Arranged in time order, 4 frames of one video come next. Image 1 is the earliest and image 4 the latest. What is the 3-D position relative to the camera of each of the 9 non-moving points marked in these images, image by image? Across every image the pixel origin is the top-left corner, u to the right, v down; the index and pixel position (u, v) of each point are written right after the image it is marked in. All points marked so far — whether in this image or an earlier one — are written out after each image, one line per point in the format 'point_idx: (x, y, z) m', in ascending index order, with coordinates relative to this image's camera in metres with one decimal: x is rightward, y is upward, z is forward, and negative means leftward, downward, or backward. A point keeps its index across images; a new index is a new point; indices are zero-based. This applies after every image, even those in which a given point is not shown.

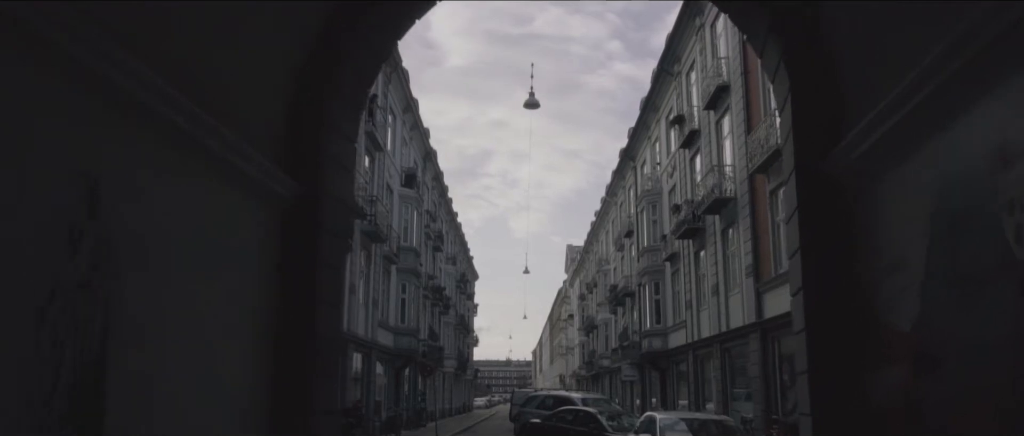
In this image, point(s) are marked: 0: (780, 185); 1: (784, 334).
0: (+6.3, +0.8, +19.2) m
1: (+6.4, -2.7, +19.1) m
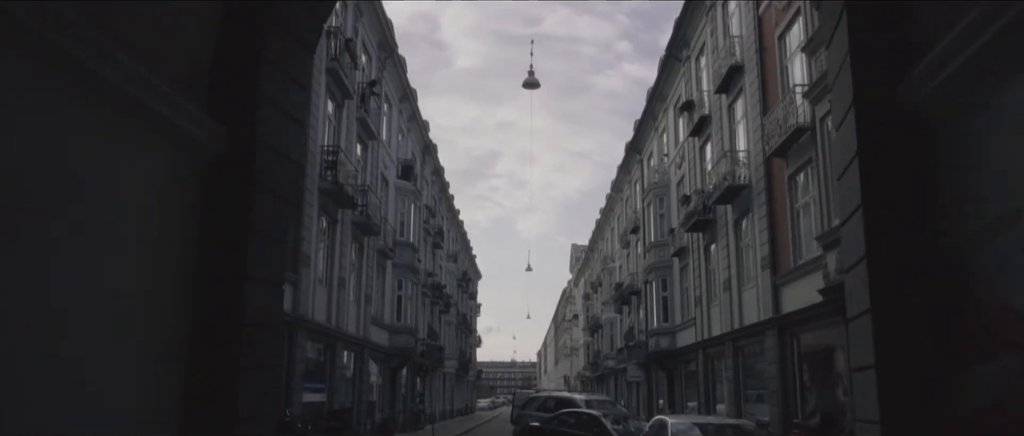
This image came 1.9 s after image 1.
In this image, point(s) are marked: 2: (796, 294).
0: (+6.3, +1.1, +17.7) m
1: (+6.3, -2.4, +17.6) m
2: (+6.3, -1.7, +17.9) m
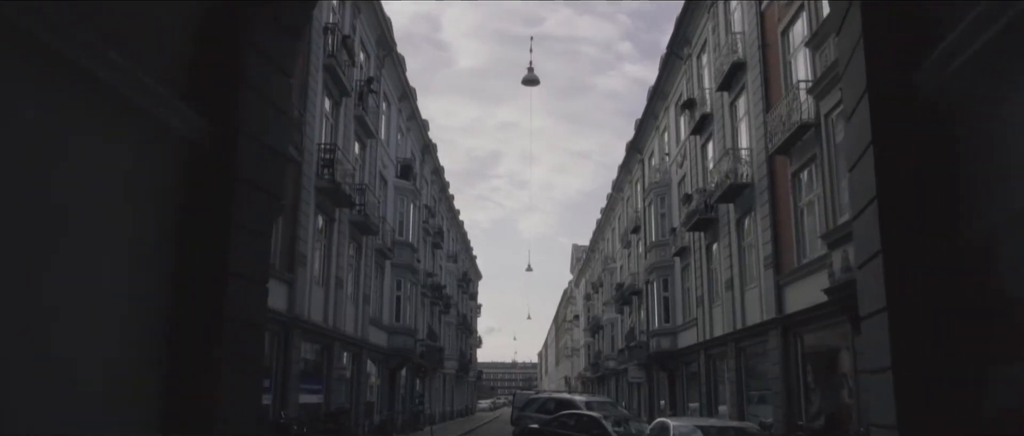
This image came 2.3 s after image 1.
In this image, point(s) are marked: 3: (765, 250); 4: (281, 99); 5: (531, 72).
0: (+6.3, +1.1, +17.4) m
1: (+6.3, -2.4, +17.3) m
2: (+6.2, -1.6, +17.6) m
3: (+6.2, -0.8, +19.9) m
4: (-2.0, +1.0, +6.8) m
5: (+0.4, +3.6, +19.9) m
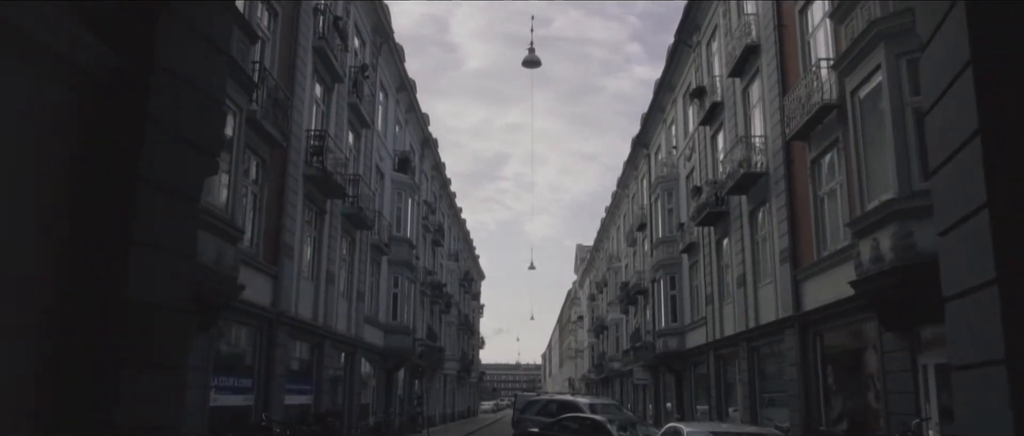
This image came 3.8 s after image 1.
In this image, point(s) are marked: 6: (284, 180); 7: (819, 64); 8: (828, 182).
0: (+6.2, +1.3, +16.2) m
1: (+6.3, -2.2, +16.1) m
2: (+6.2, -1.4, +16.4) m
3: (+6.2, -0.6, +18.7) m
4: (-2.1, +1.3, +5.6) m
5: (+0.4, +3.8, +18.7) m
6: (-5.2, +0.9, +18.4) m
7: (+6.0, +3.0, +16.0) m
8: (+6.3, +0.7, +16.1) m
